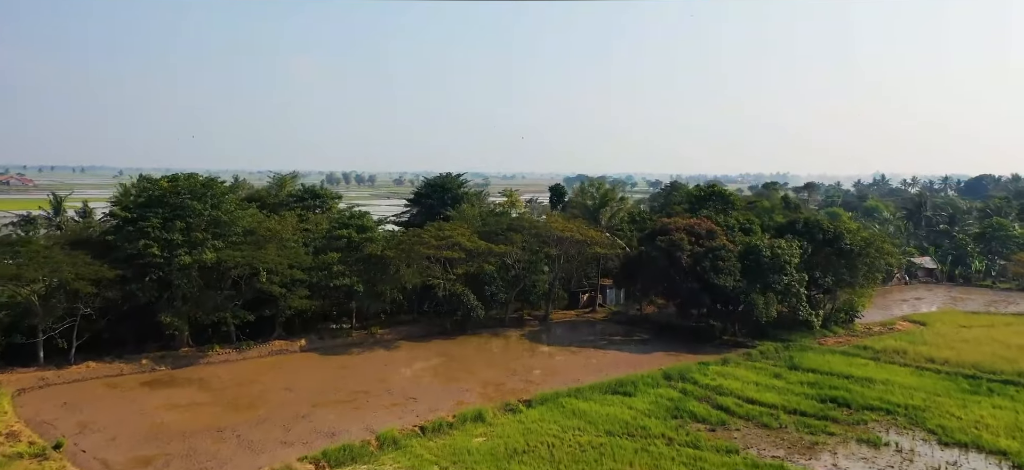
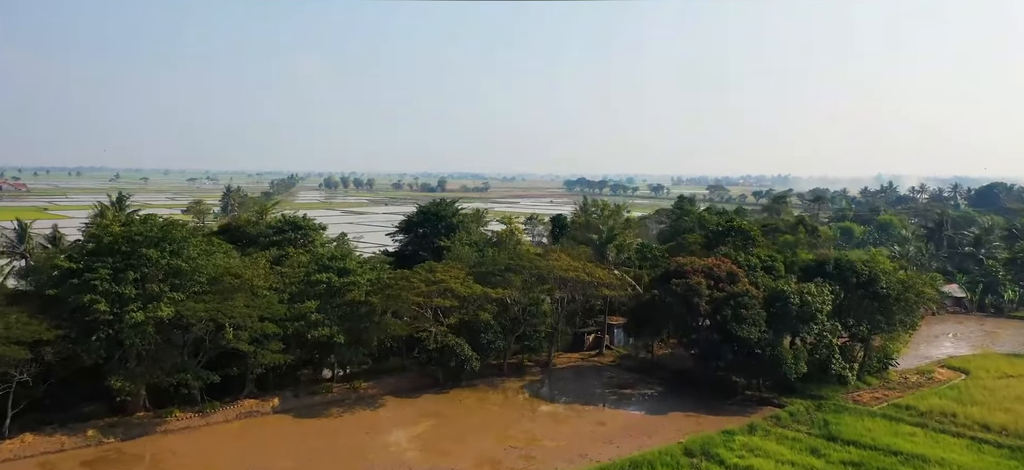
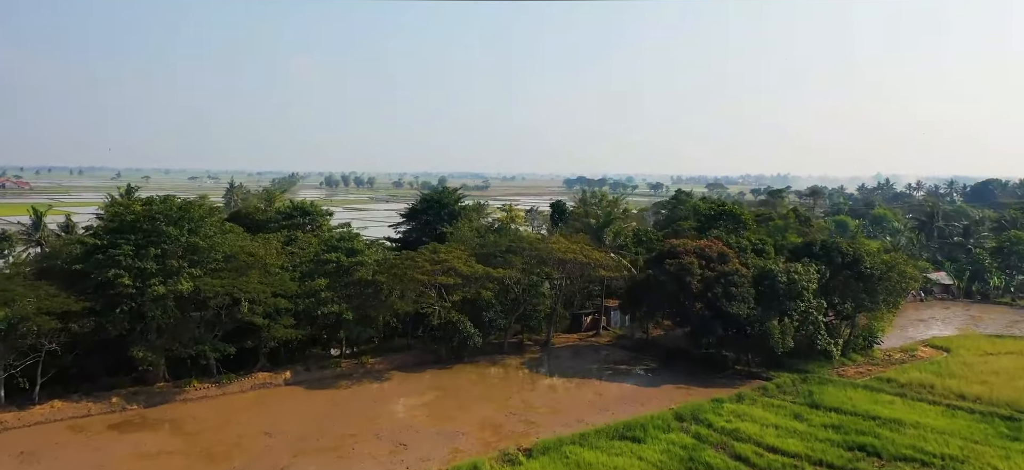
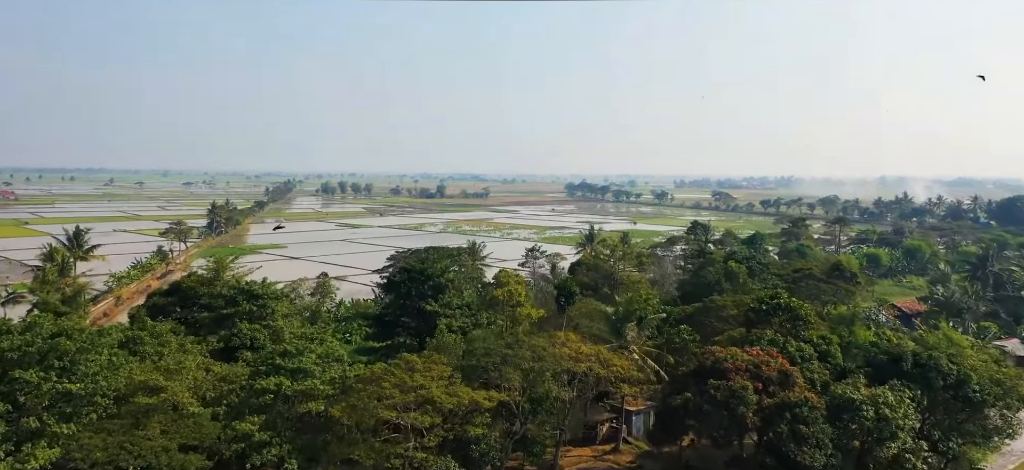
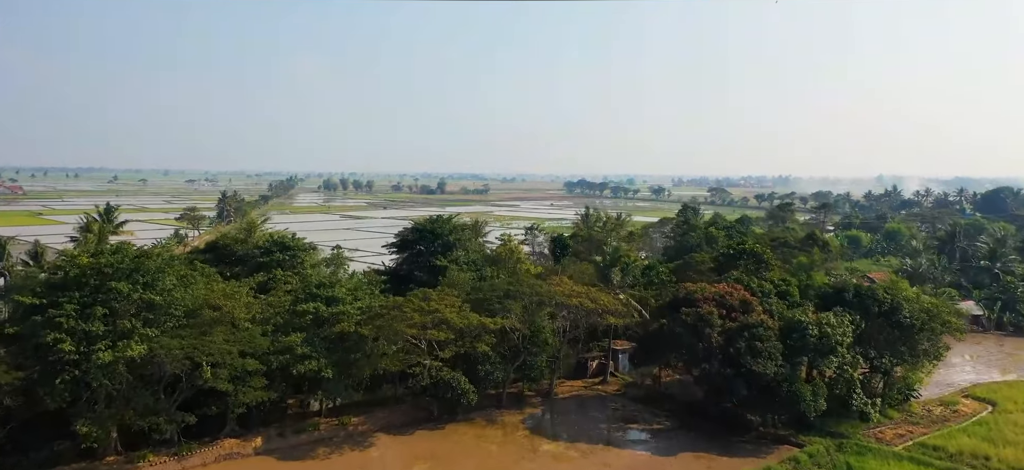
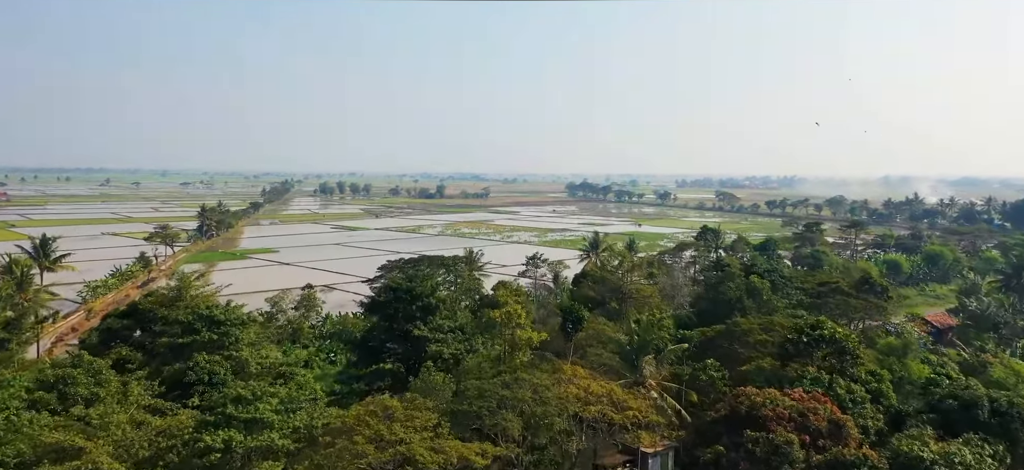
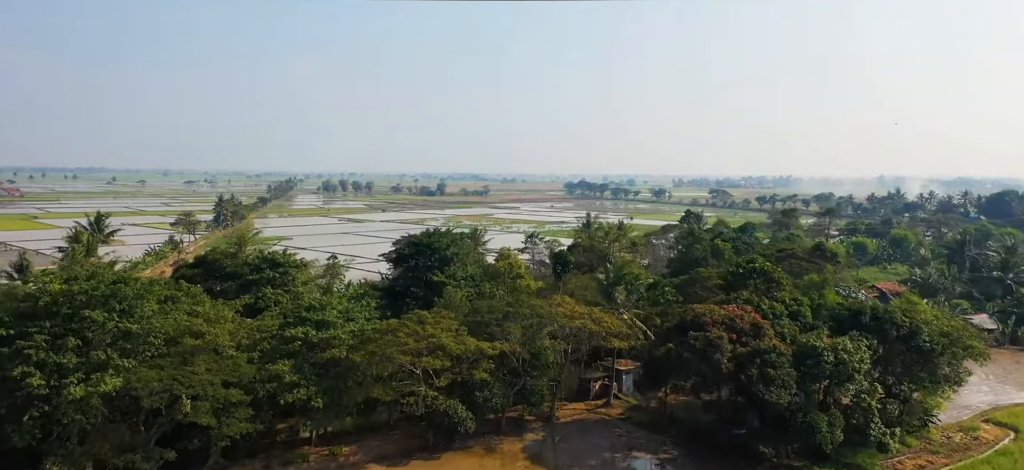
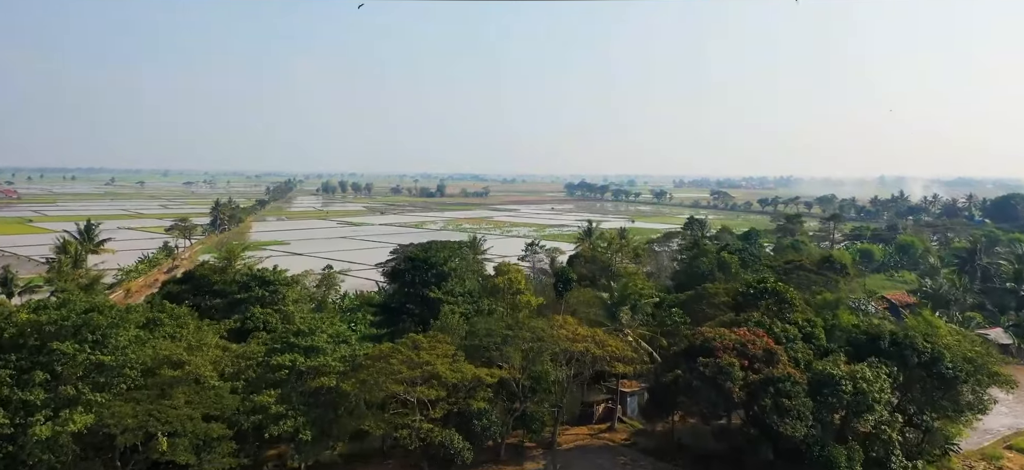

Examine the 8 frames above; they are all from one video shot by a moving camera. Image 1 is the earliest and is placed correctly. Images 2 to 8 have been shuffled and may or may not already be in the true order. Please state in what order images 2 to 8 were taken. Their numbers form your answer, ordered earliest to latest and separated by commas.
3, 2, 5, 7, 8, 4, 6
